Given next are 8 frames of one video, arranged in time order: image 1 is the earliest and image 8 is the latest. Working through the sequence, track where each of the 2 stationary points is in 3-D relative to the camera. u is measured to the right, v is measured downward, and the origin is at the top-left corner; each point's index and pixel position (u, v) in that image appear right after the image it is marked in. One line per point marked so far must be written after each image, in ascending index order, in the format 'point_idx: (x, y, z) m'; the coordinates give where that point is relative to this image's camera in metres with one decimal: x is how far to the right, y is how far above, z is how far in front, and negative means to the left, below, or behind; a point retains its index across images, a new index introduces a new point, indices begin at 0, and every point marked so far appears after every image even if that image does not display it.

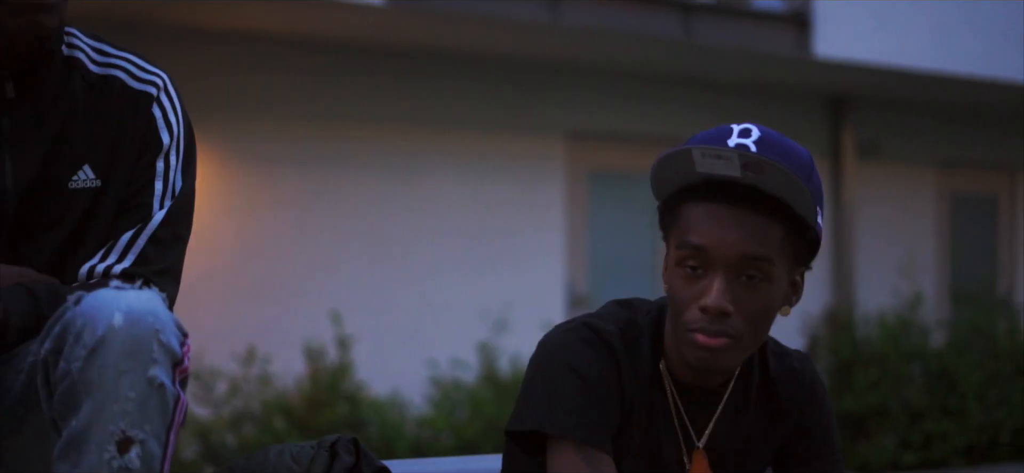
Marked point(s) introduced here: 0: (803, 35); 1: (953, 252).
0: (+2.0, +1.4, +8.2) m
1: (+4.0, -0.1, +11.0) m
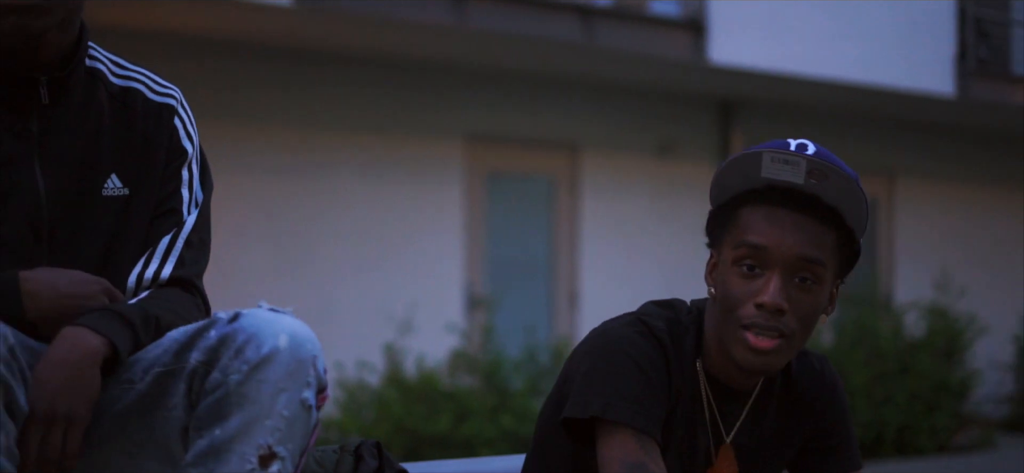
0: (+1.3, +1.4, +8.4) m
1: (+3.0, -0.1, +11.3) m
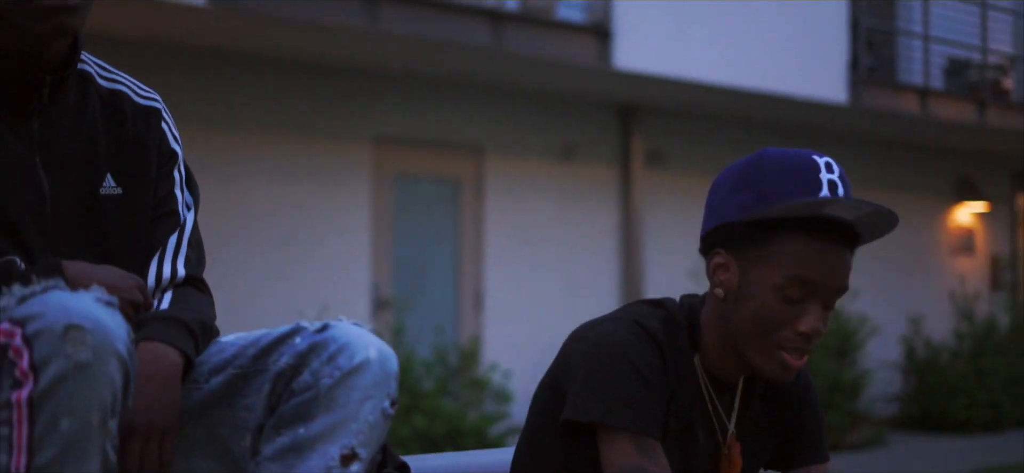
0: (+0.7, +1.3, +8.5) m
1: (+2.1, -0.2, +11.5) m
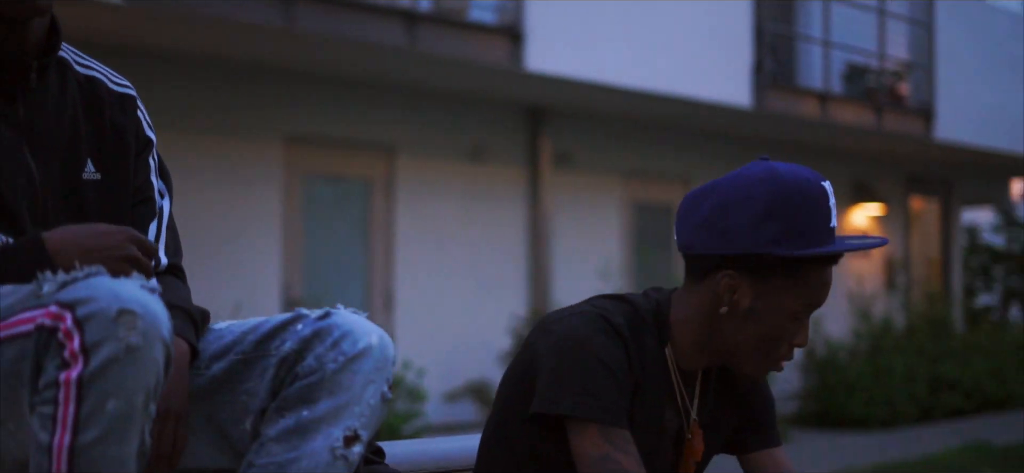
0: (0.0, +1.3, +8.5) m
1: (+1.2, -0.2, +11.7) m
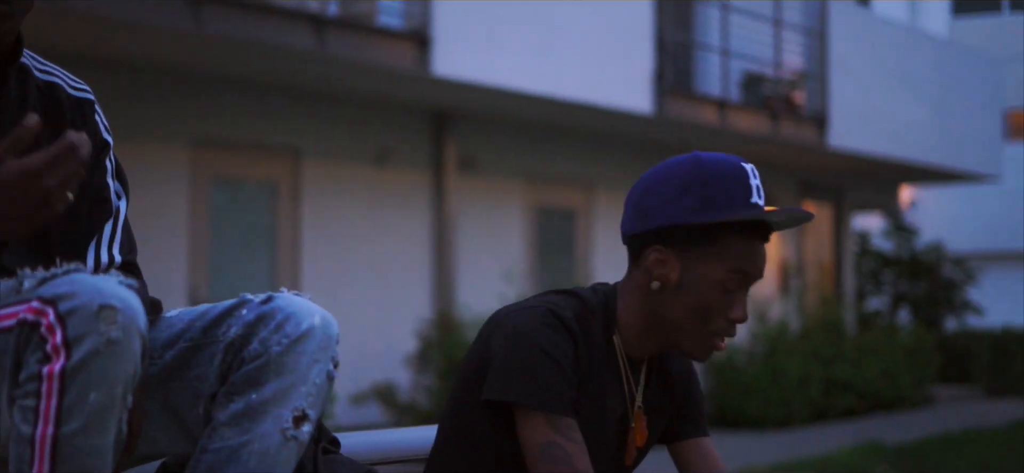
0: (-0.6, +1.3, +8.5) m
1: (+0.3, -0.2, +11.8) m
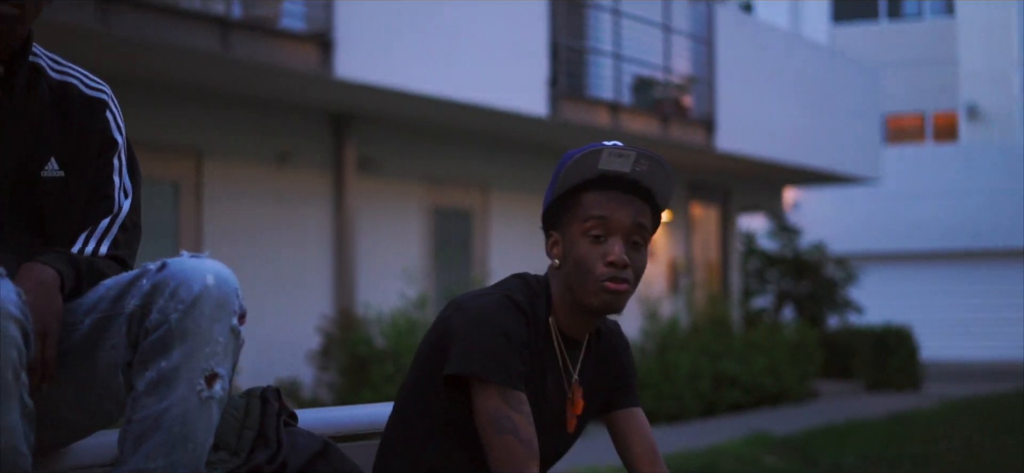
0: (-1.4, +1.3, +8.7) m
1: (-0.7, -0.2, +12.0) m
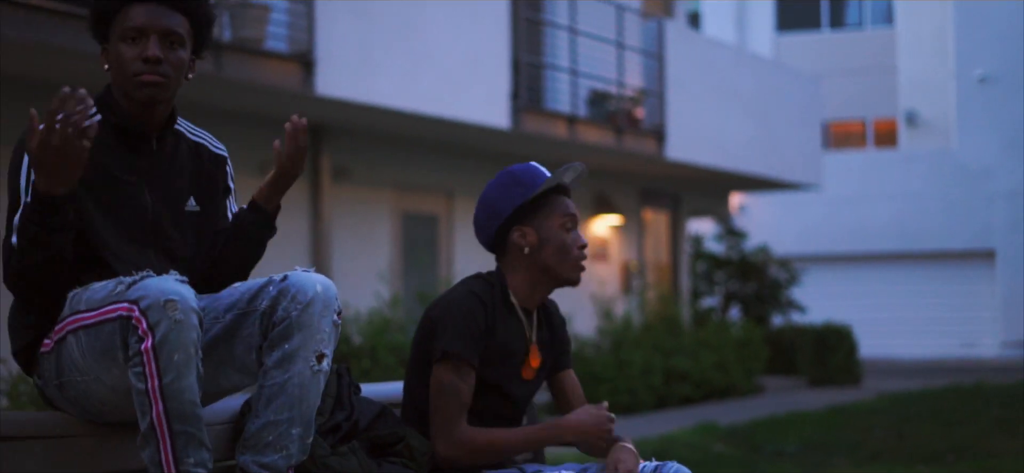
0: (-1.6, +1.3, +9.4) m
1: (-1.1, -0.3, +12.7) m
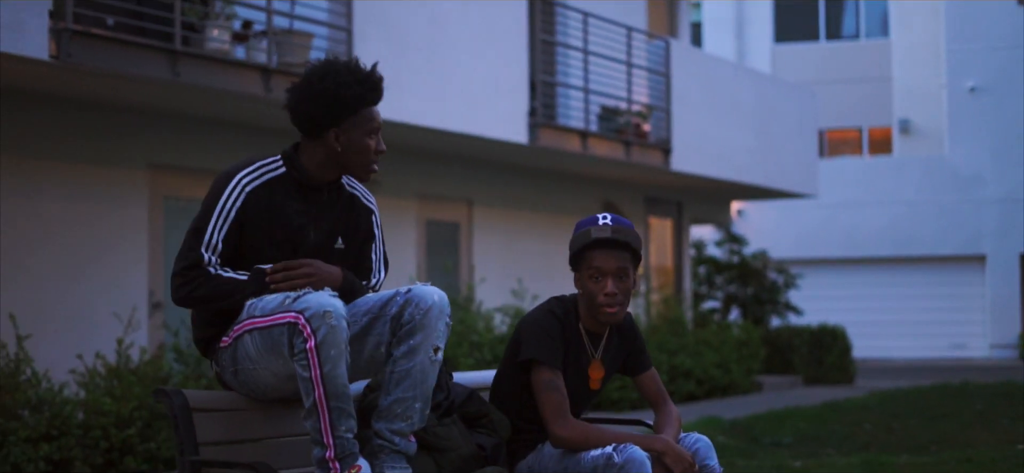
0: (-1.4, +1.2, +10.4) m
1: (-0.9, -0.4, +13.7) m
